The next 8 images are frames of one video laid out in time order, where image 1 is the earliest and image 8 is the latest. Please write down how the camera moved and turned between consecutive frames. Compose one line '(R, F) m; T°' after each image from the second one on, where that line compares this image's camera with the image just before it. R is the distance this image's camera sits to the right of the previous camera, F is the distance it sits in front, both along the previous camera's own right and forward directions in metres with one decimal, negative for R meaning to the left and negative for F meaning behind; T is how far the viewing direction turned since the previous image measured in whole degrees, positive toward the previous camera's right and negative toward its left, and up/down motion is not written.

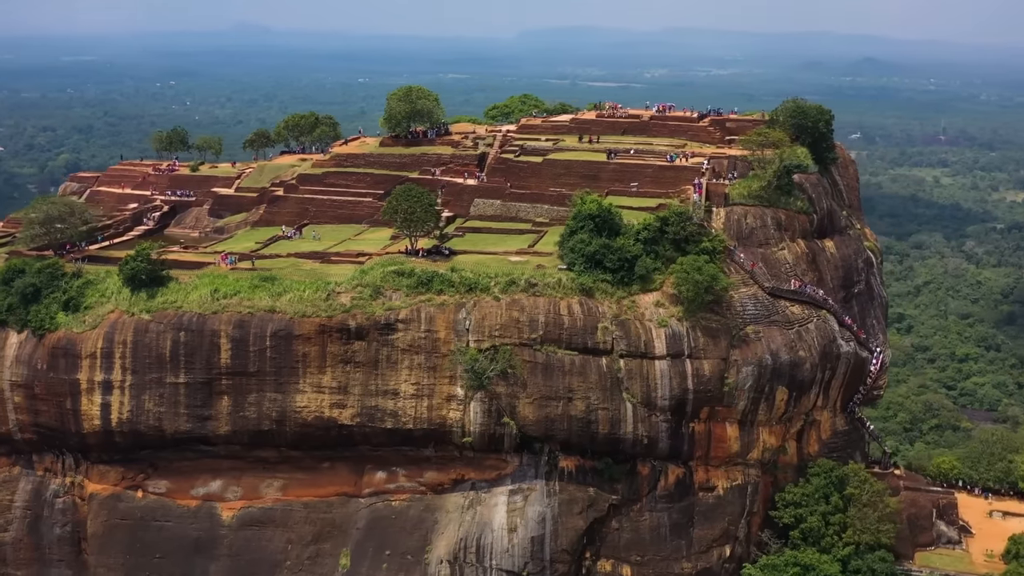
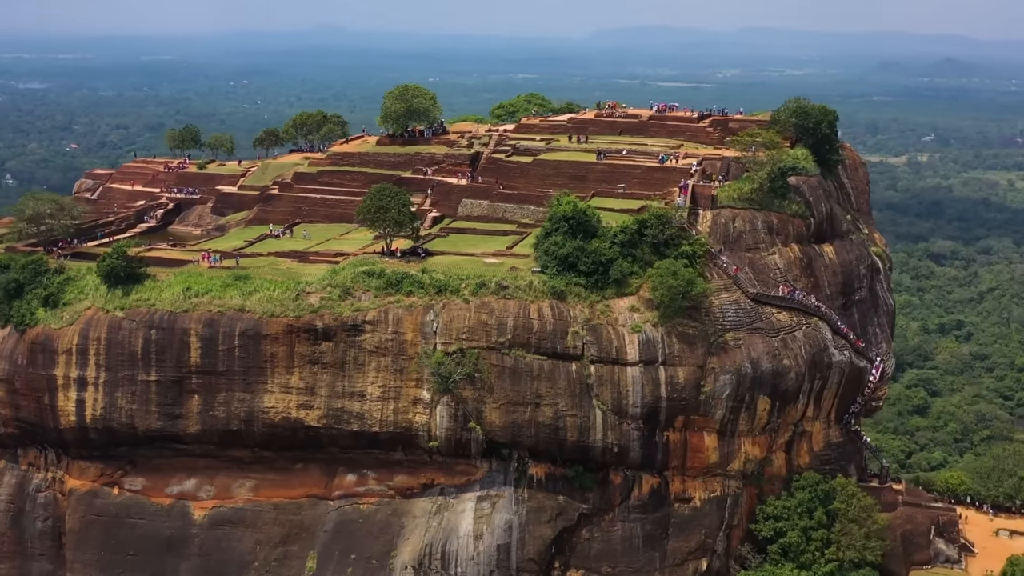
(+1.8, +0.5) m; -3°
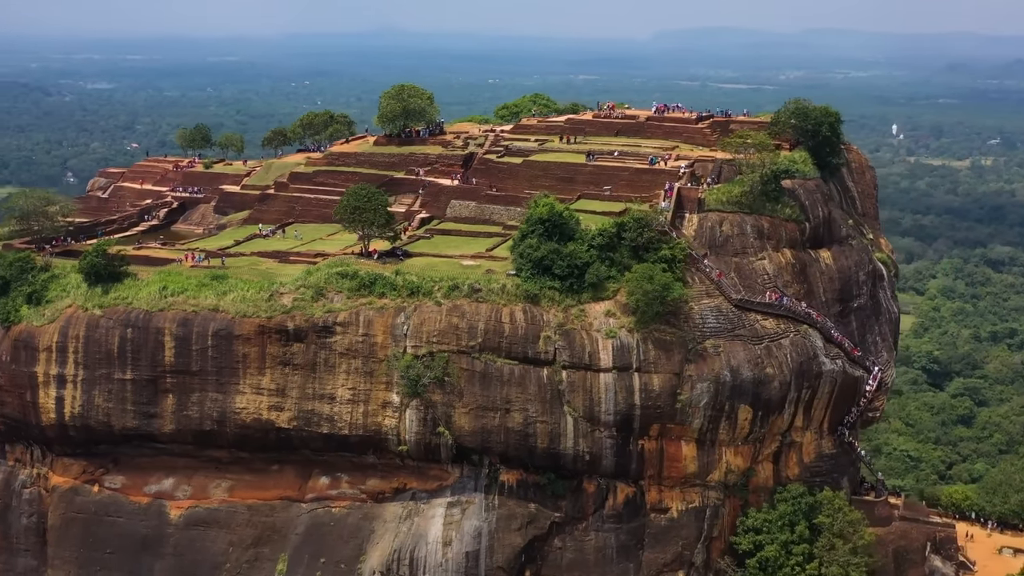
(+1.6, +0.4) m; -3°
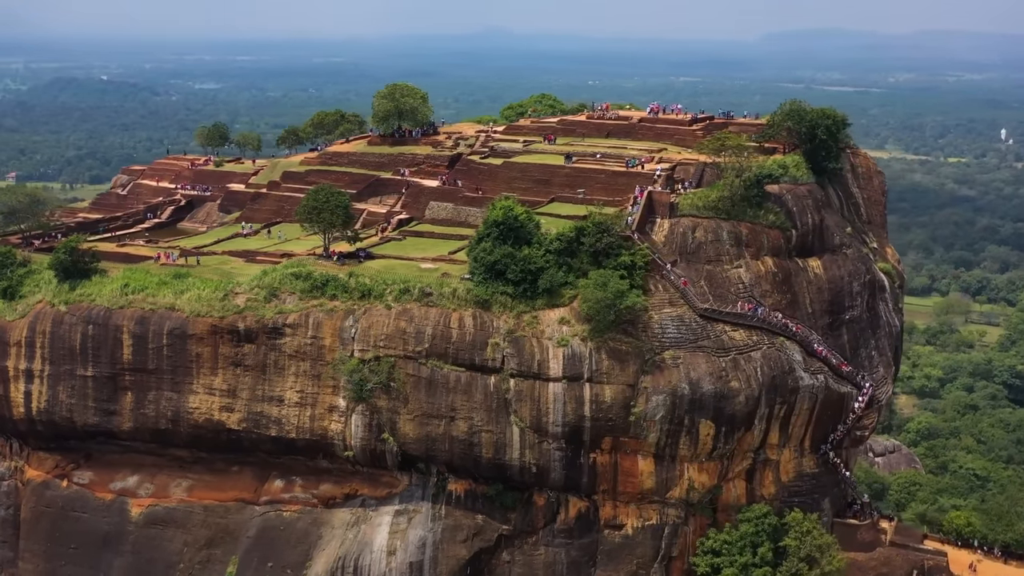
(+2.6, +0.7) m; -4°
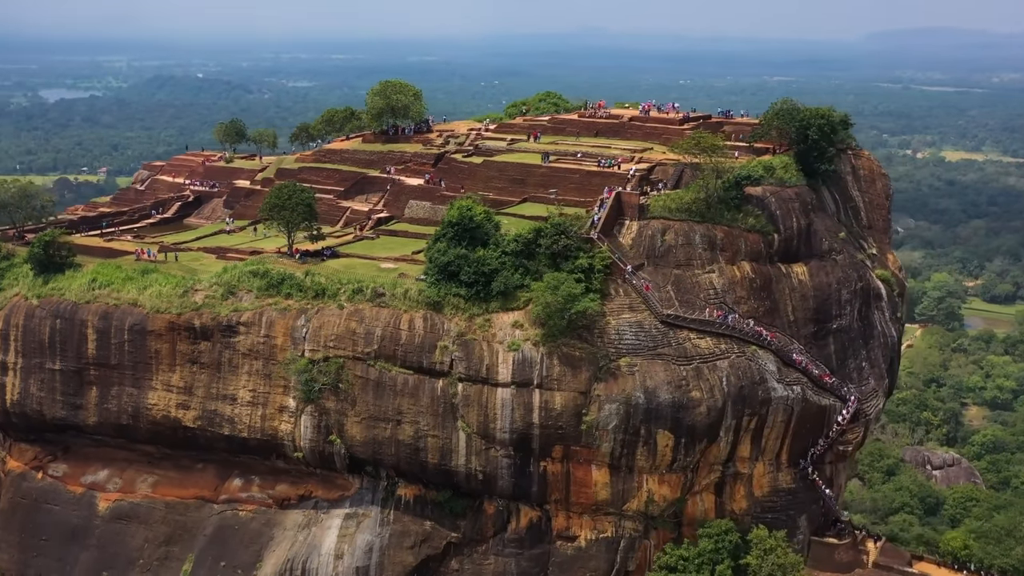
(+2.3, +0.6) m; -4°
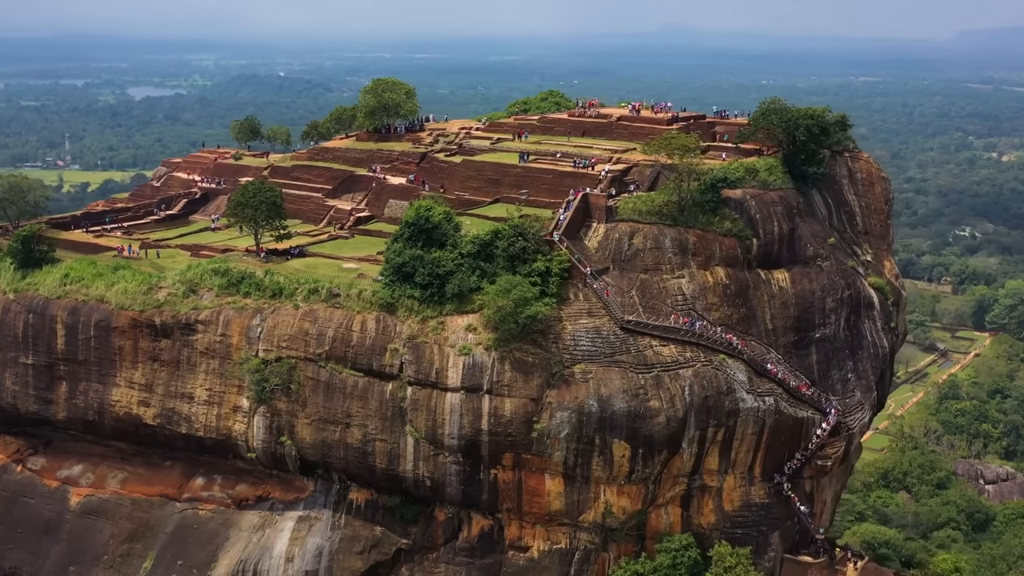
(+2.1, +0.5) m; -3°
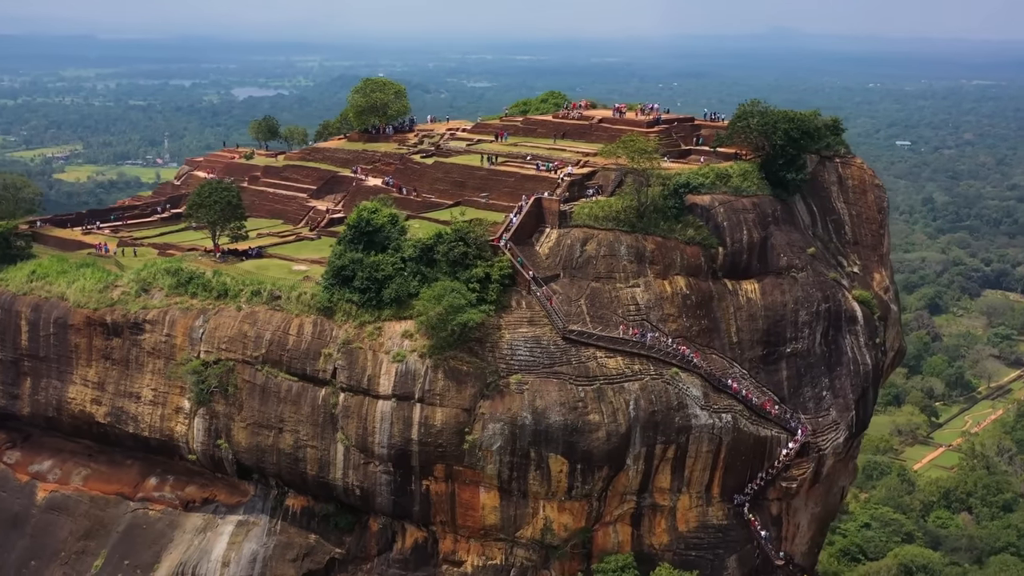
(+2.6, +0.7) m; -4°
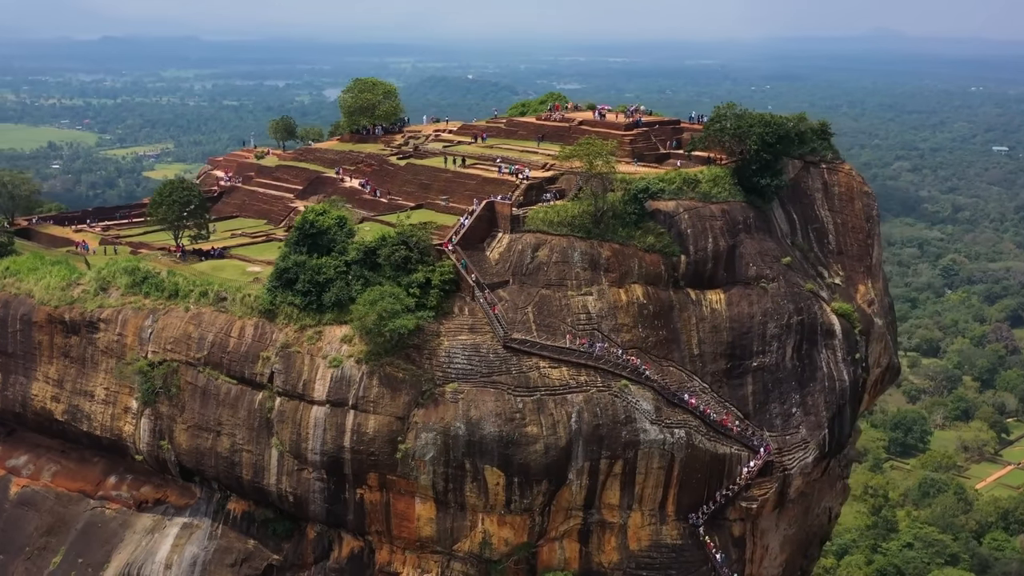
(+2.4, +0.6) m; -4°
